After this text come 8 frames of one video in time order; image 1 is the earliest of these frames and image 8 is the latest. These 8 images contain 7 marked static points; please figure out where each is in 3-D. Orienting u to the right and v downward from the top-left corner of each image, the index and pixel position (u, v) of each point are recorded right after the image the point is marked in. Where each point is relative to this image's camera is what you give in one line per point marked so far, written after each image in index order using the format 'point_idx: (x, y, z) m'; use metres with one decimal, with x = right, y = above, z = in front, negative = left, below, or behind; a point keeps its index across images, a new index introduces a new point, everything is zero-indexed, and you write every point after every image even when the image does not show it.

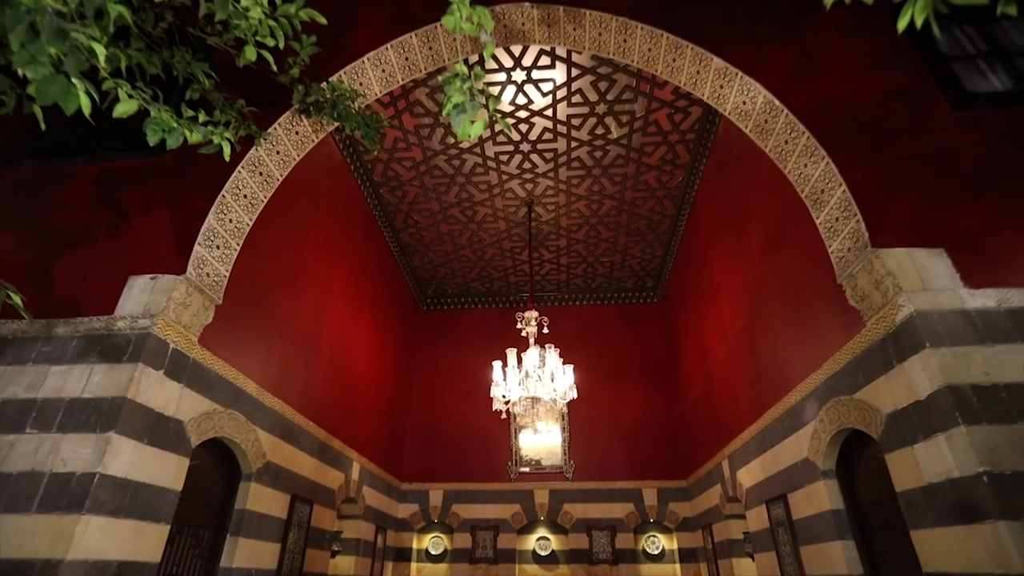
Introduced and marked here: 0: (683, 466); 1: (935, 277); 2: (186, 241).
0: (+2.3, -2.4, +7.3) m
1: (+2.0, +0.1, +2.6) m
2: (-2.0, +0.3, +3.3) m
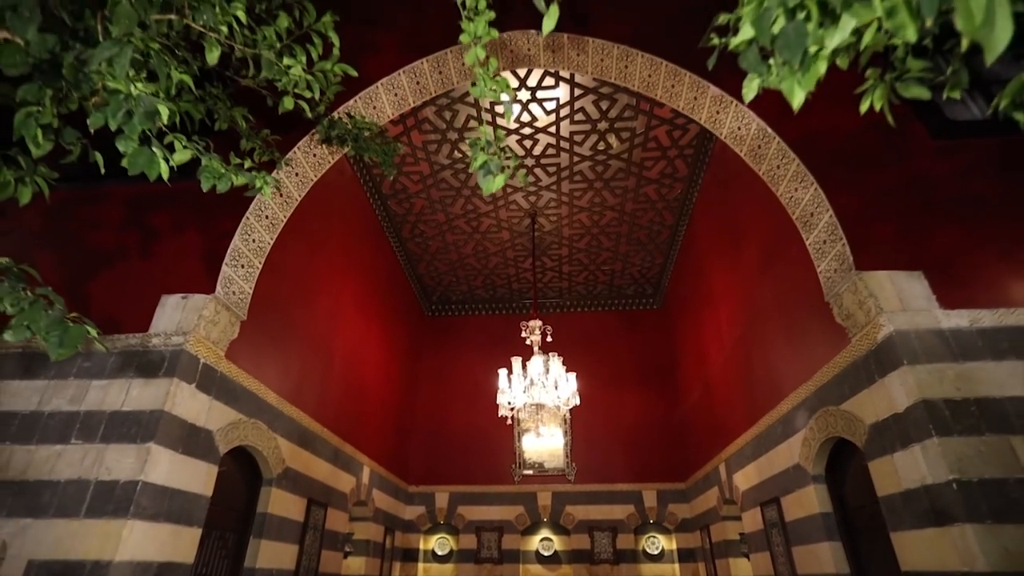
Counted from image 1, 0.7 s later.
0: (+2.3, -2.5, +7.5) m
1: (+2.1, -0.1, +2.8) m
2: (-1.9, +0.2, +3.5) m
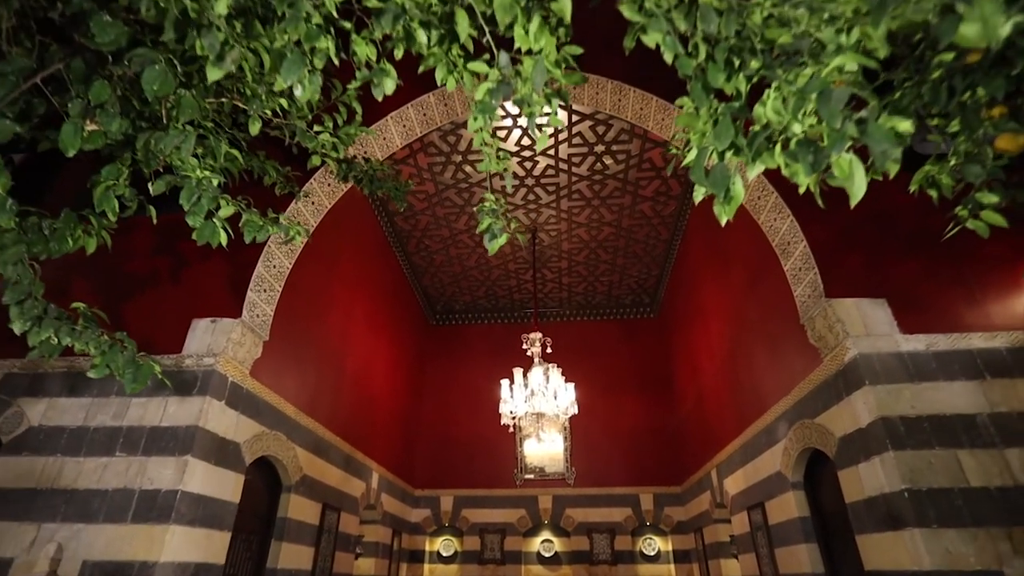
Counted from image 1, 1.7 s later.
0: (+2.4, -2.6, +7.8) m
1: (+2.1, -0.2, +3.1) m
2: (-1.9, 0.0, +3.9) m
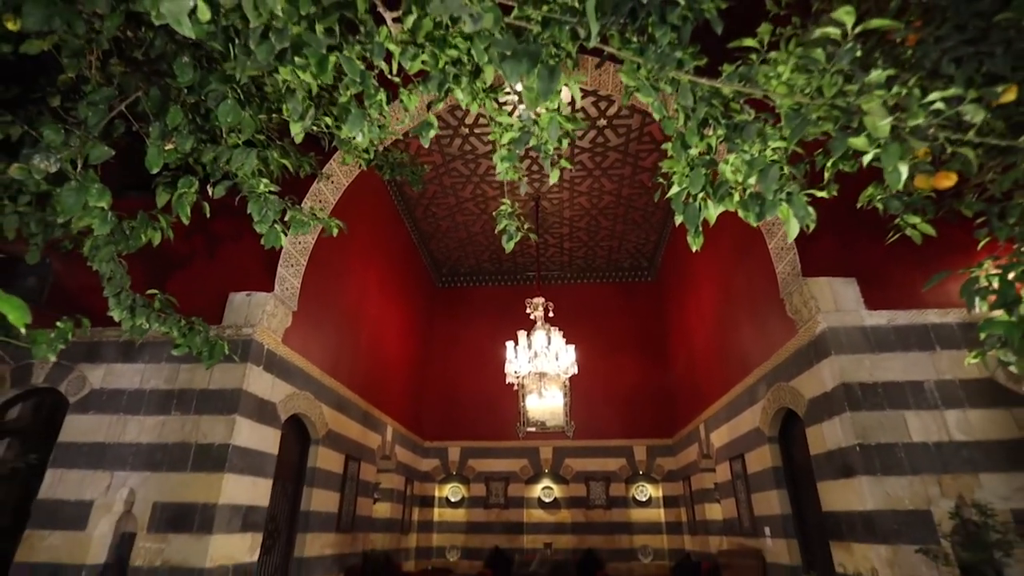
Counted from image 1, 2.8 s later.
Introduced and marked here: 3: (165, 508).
0: (+2.4, -2.1, +8.3) m
1: (+2.1, -0.1, +3.5) m
2: (-1.9, +0.2, +4.2) m
3: (-2.2, -1.4, +3.5) m
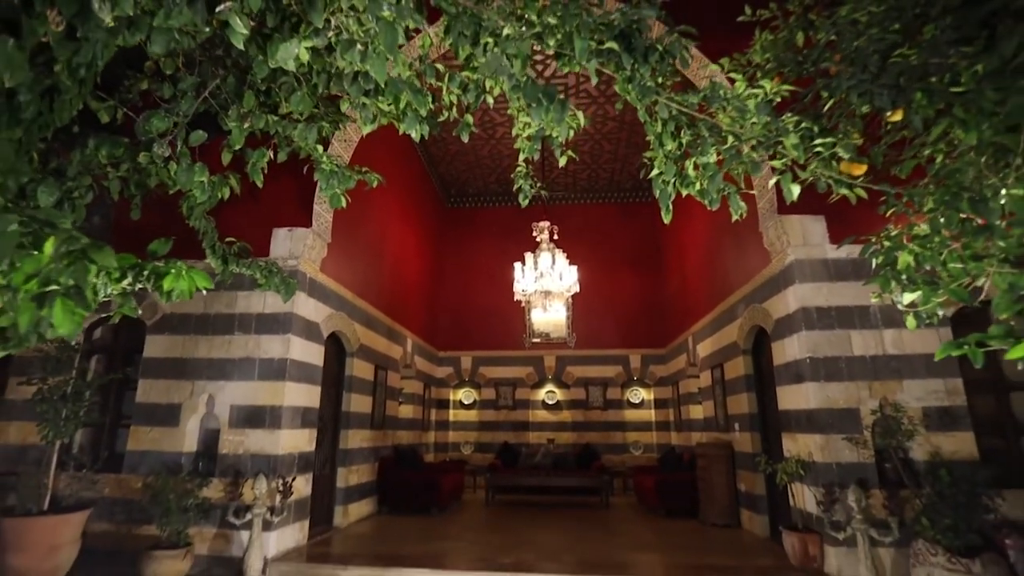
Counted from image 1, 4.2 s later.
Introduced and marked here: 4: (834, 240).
0: (+2.5, -0.8, +9.1) m
1: (+2.2, +0.4, +4.0) m
2: (-1.8, +0.8, +4.7) m
3: (-2.1, -0.9, +4.3) m
4: (+2.4, +0.3, +4.0) m
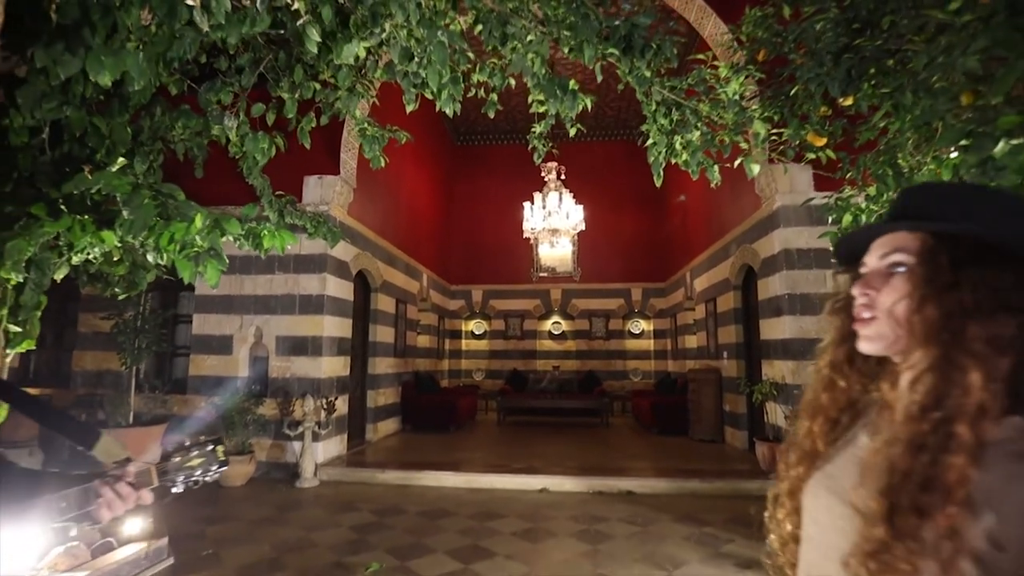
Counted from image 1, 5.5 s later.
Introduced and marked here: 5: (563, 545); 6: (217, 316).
0: (+2.7, +0.3, +9.6) m
1: (+2.3, +0.8, +4.4) m
2: (-1.7, +1.3, +5.1) m
3: (-2.0, -0.4, +4.8) m
4: (+2.5, +0.8, +4.4) m
5: (+0.3, -1.5, +3.1) m
6: (-2.7, -0.3, +4.9) m
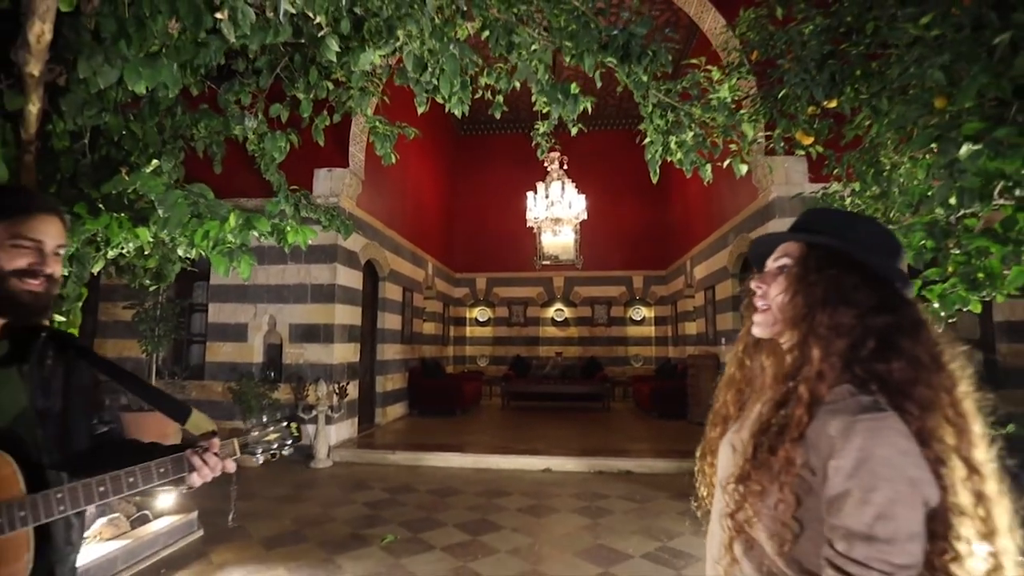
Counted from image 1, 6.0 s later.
0: (+2.7, +0.5, +9.8) m
1: (+2.4, +0.9, +4.6) m
2: (-1.6, +1.4, +5.2) m
3: (-2.0, -0.4, +5.0) m
4: (+2.5, +0.9, +4.5) m
5: (+0.3, -1.4, +3.3) m
6: (-2.6, -0.2, +5.1) m
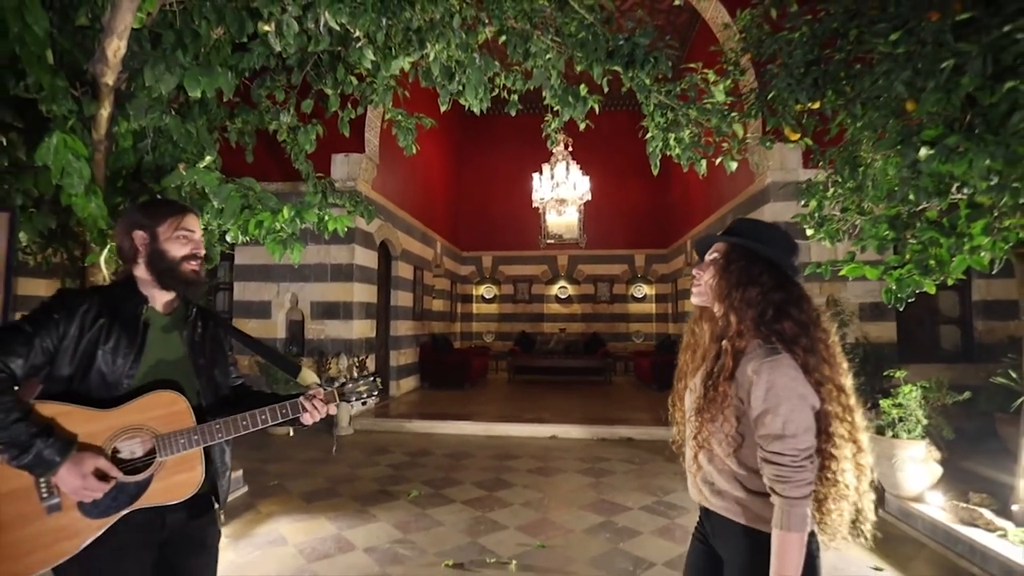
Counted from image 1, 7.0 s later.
0: (+2.8, +0.9, +10.0) m
1: (+2.4, +1.1, +4.8) m
2: (-1.6, +1.6, +5.5) m
3: (-1.9, -0.2, +5.3) m
4: (+2.6, +1.1, +4.8) m
5: (+0.4, -1.3, +3.7) m
6: (-2.6, 0.0, +5.4) m
